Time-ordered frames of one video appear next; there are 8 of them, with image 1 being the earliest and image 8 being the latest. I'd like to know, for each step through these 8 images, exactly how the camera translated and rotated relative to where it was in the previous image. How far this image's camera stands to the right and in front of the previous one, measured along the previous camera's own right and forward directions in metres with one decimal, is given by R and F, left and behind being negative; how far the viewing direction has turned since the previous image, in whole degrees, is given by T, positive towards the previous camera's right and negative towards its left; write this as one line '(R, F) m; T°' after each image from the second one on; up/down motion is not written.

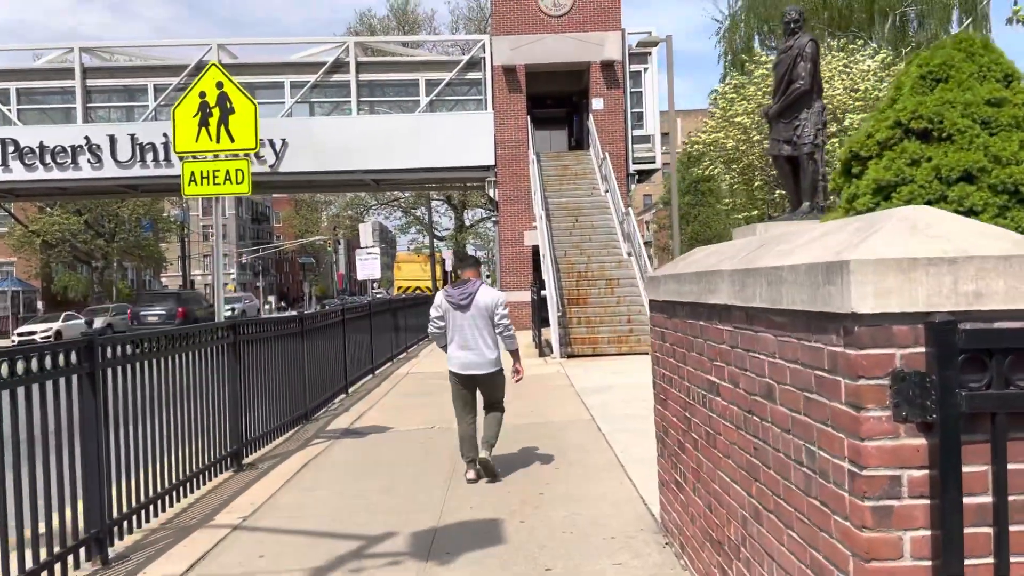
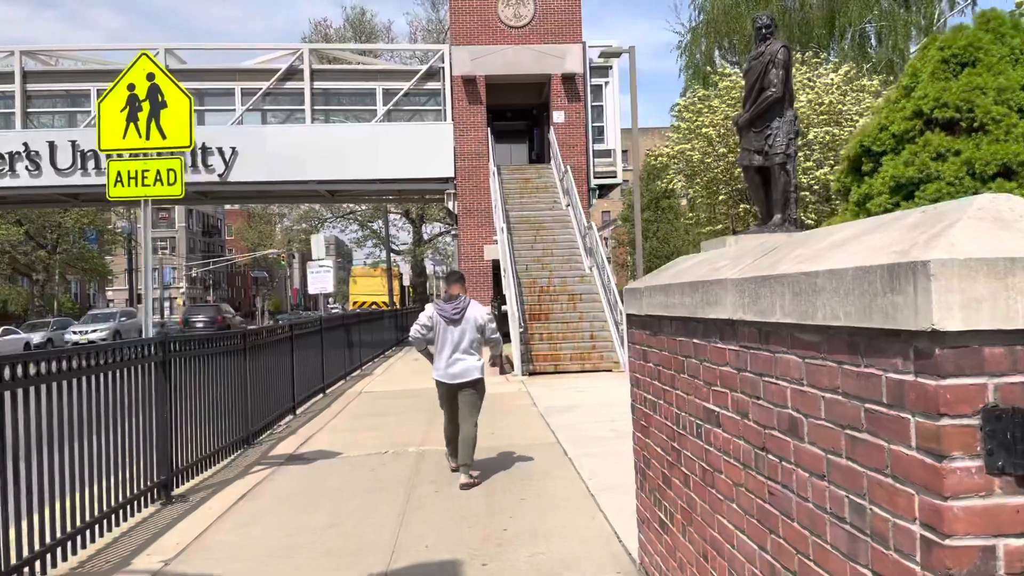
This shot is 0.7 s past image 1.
(0.0, +0.6) m; +3°
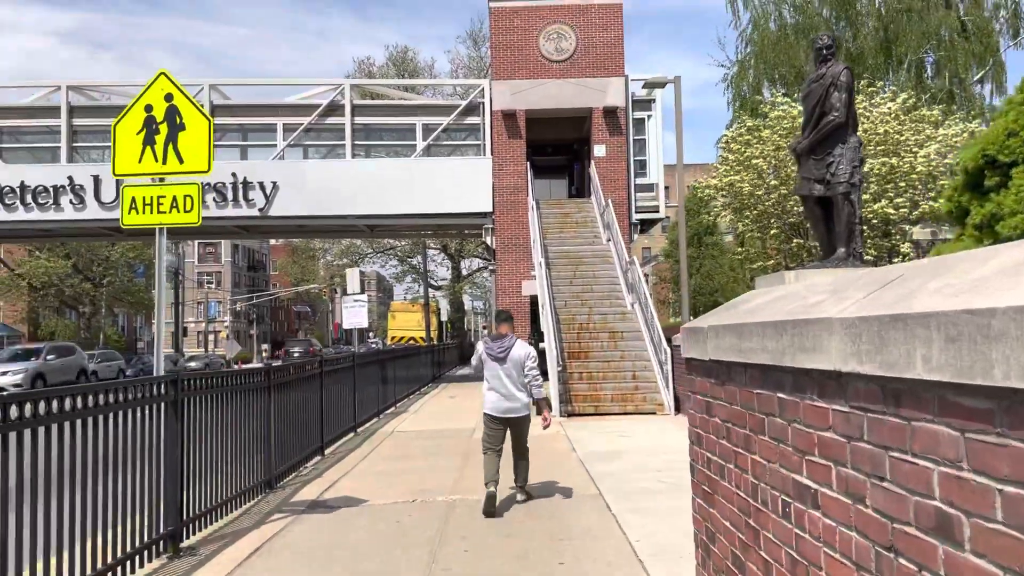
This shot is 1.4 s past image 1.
(0.0, +0.6) m; -3°
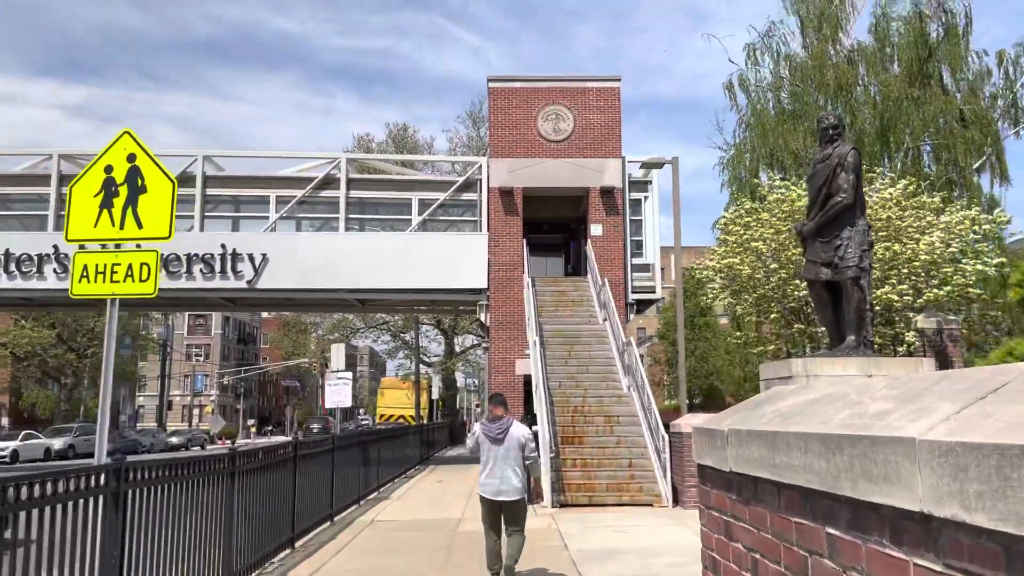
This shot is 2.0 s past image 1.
(0.0, +0.5) m; 0°
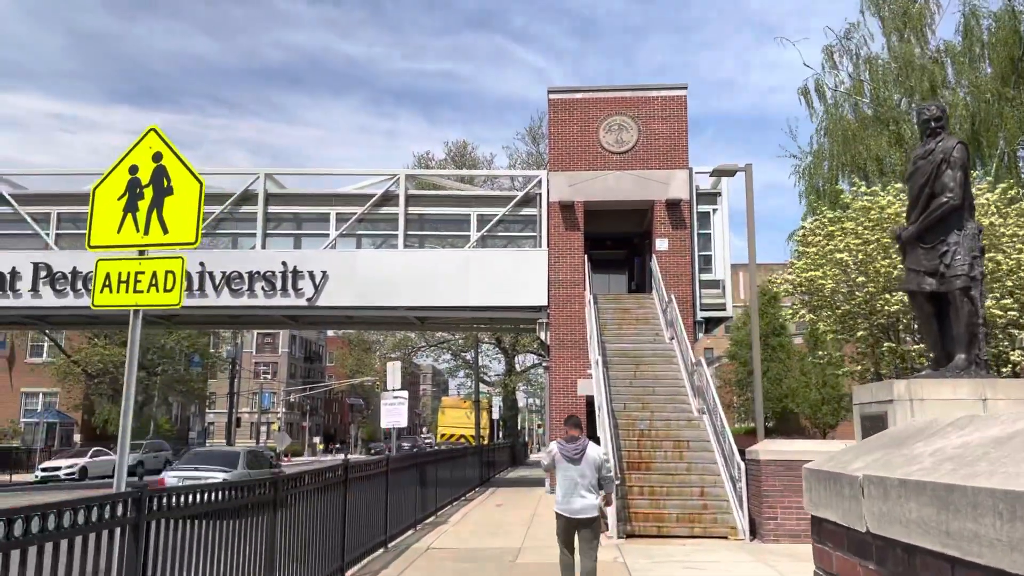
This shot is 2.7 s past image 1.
(0.0, +0.7) m; -4°
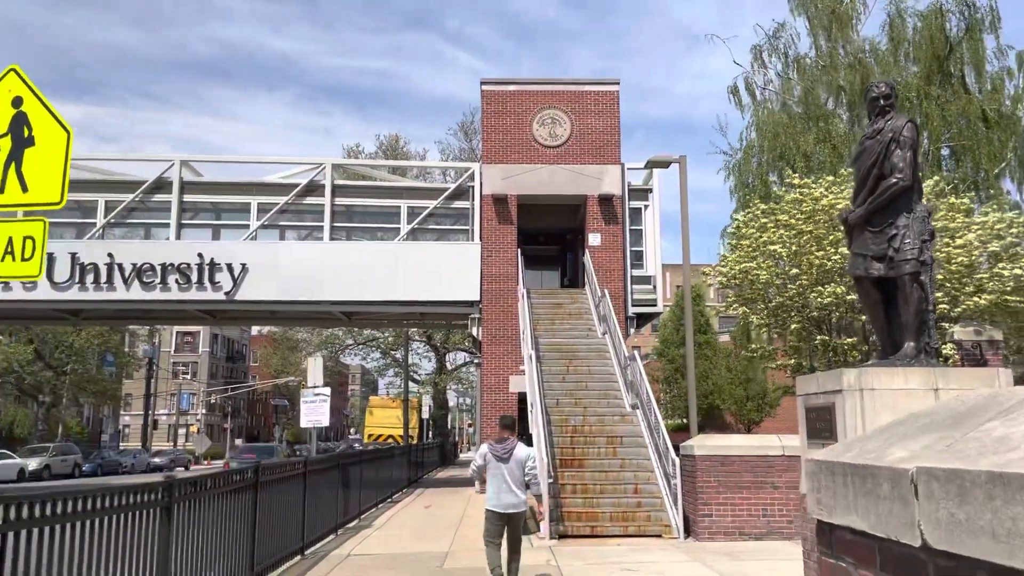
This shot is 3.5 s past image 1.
(0.0, +0.6) m; +5°
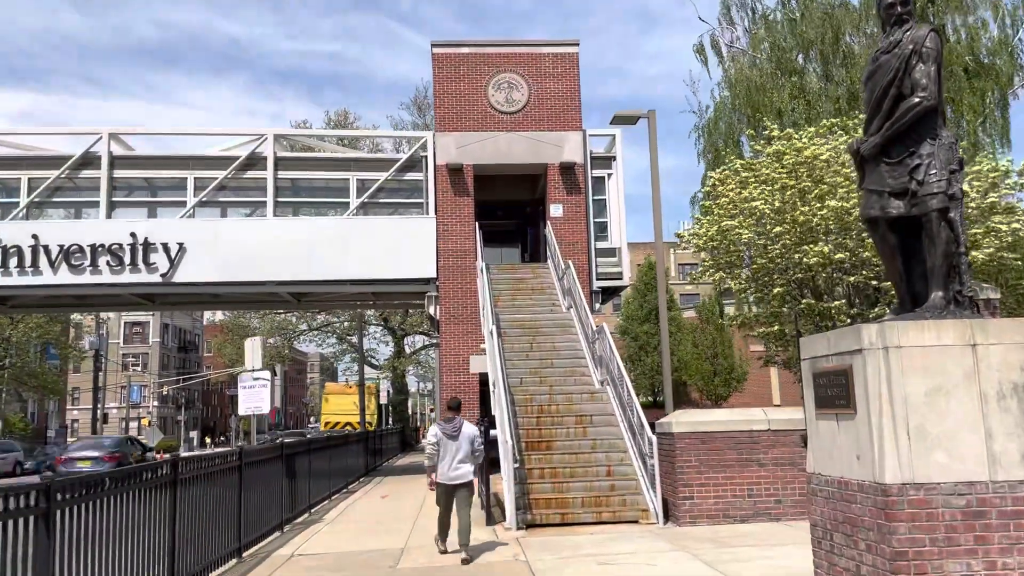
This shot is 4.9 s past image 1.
(0.0, +1.2) m; +3°
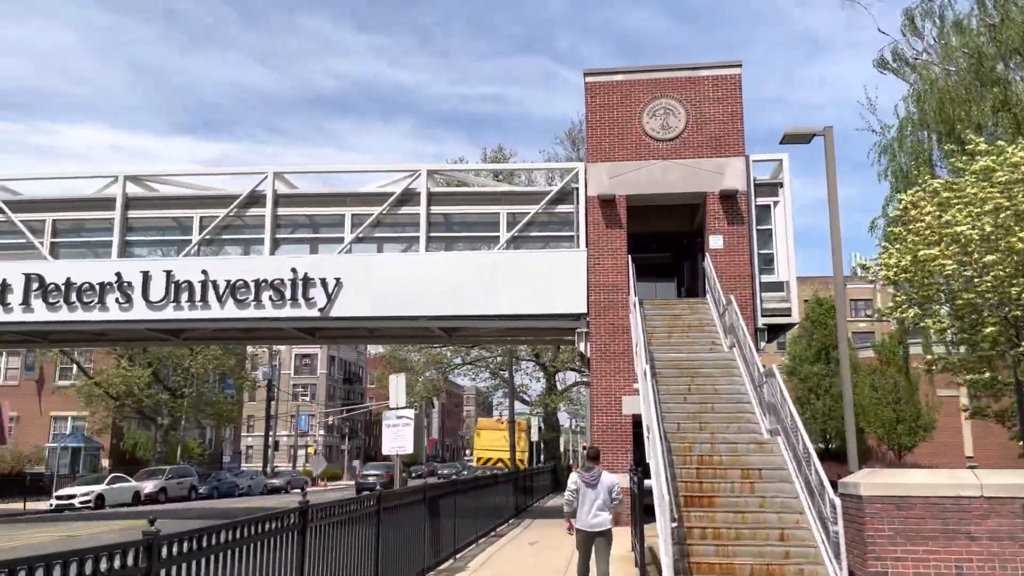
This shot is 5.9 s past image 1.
(0.0, +0.9) m; -11°
